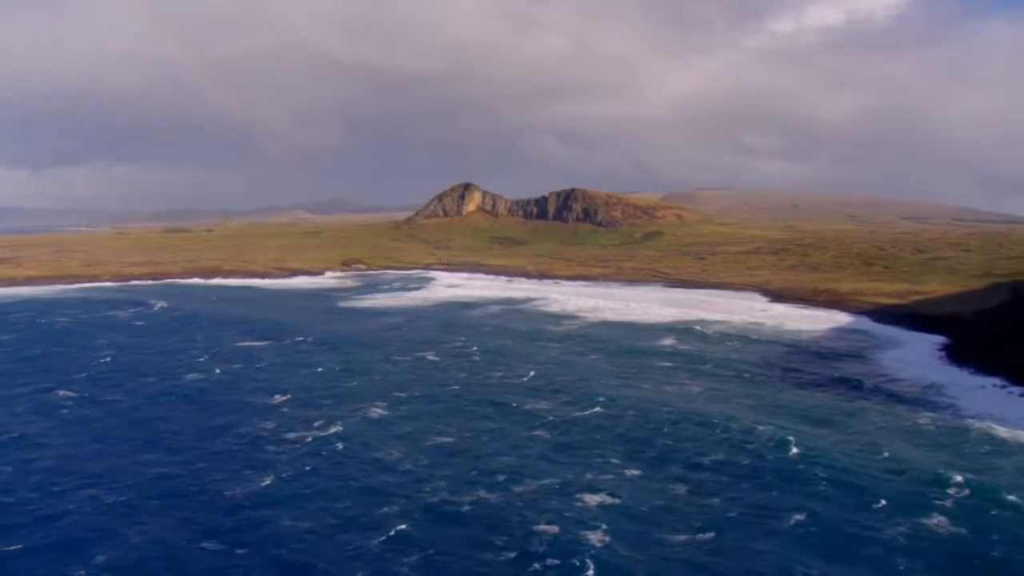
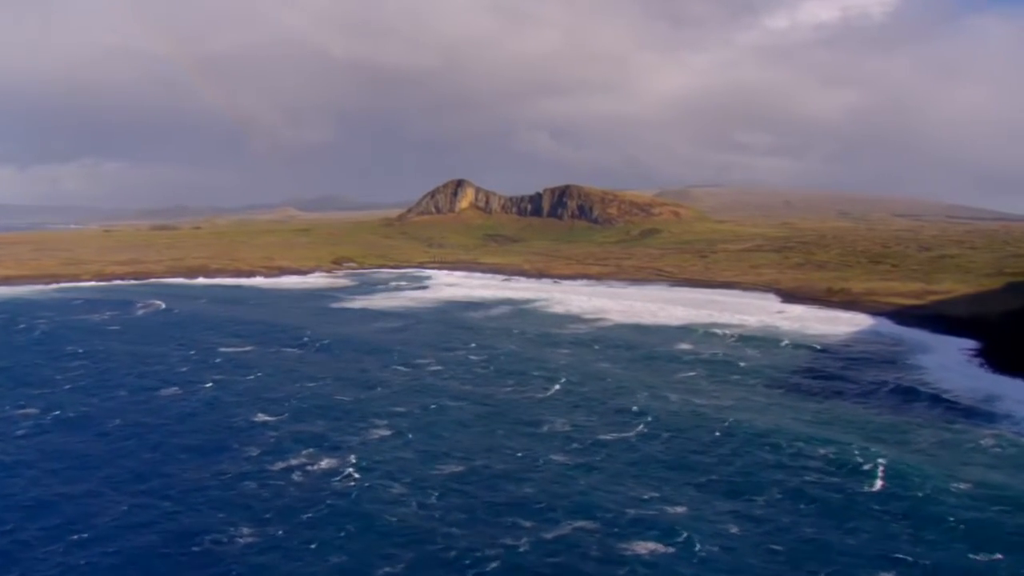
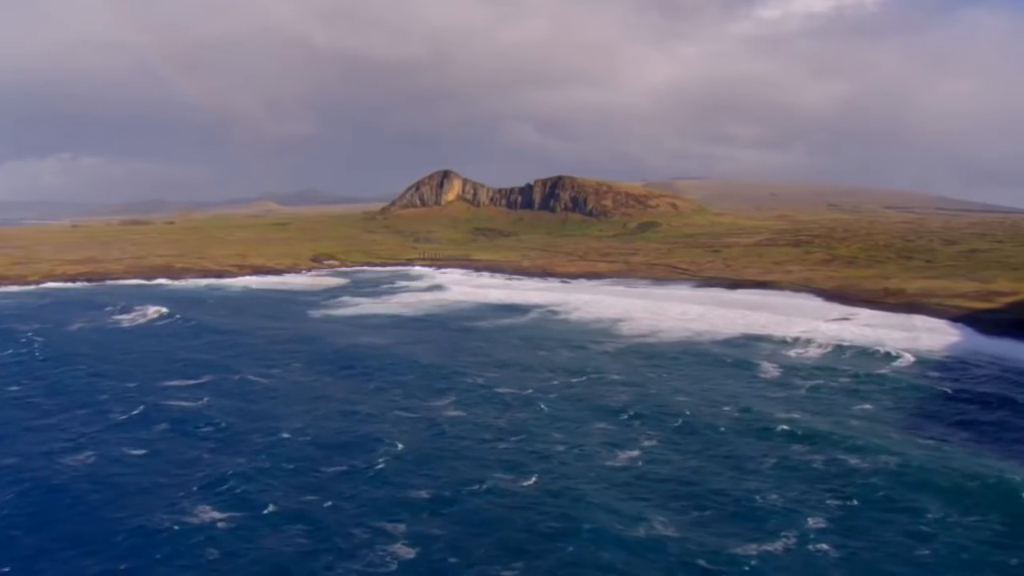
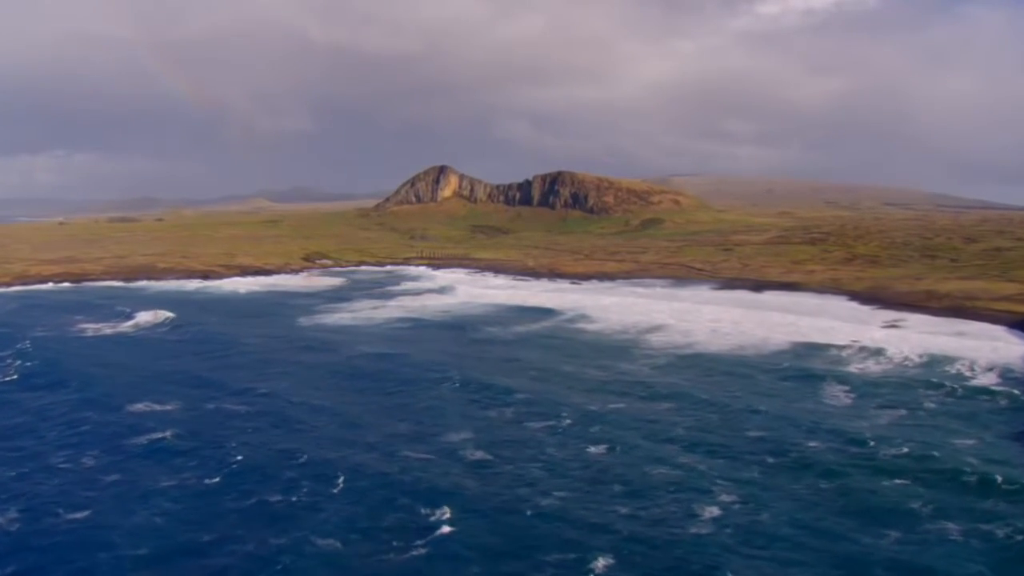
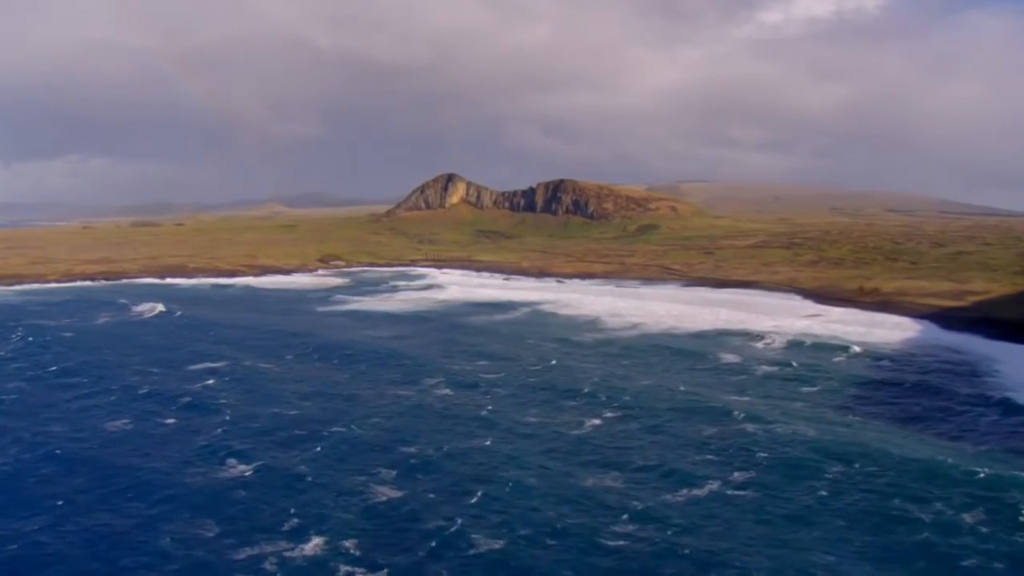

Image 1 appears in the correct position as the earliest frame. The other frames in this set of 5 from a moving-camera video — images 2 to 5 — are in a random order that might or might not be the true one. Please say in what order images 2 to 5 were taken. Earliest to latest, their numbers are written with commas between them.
2, 5, 3, 4
